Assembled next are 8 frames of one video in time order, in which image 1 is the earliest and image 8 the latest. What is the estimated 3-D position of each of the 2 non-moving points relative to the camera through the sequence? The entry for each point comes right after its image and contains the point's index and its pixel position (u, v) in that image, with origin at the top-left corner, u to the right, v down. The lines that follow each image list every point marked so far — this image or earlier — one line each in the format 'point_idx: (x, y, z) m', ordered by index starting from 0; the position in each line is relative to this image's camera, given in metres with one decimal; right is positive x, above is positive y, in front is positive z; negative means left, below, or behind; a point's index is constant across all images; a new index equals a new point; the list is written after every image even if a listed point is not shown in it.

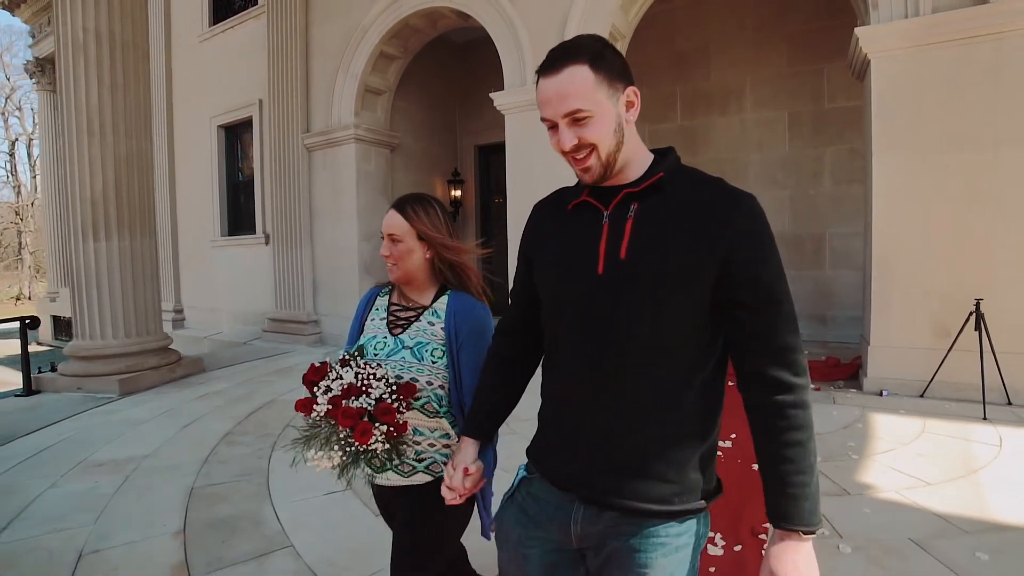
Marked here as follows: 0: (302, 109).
0: (-3.5, +3.0, +9.5) m
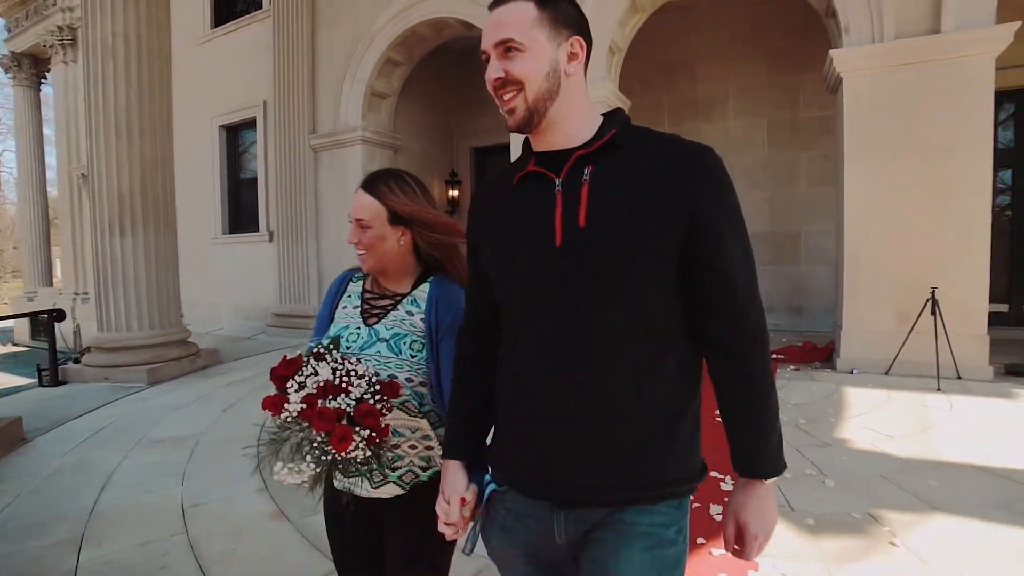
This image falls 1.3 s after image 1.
0: (-3.6, +3.1, +9.9) m
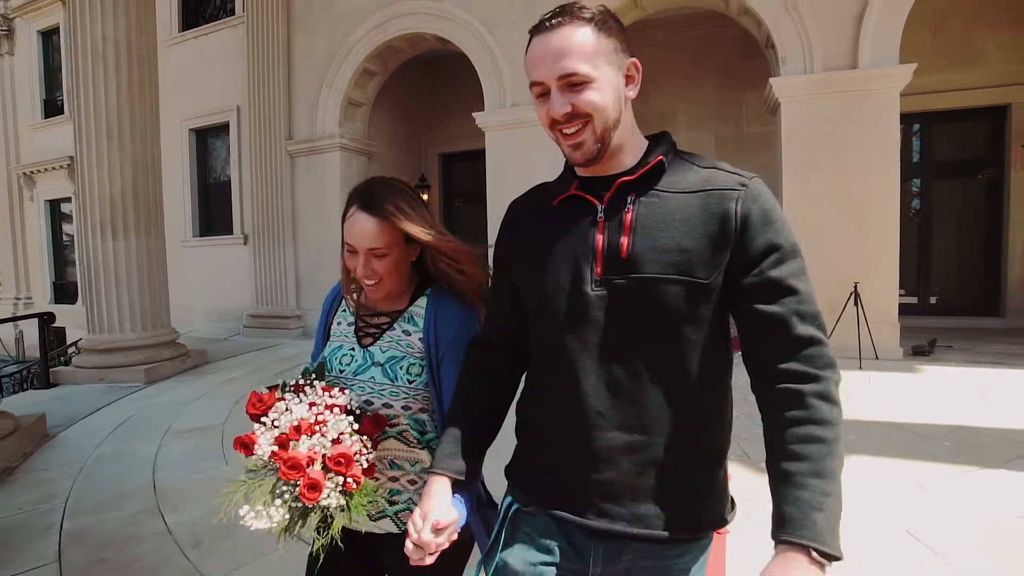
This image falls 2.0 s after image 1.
0: (-4.1, +3.1, +10.2) m
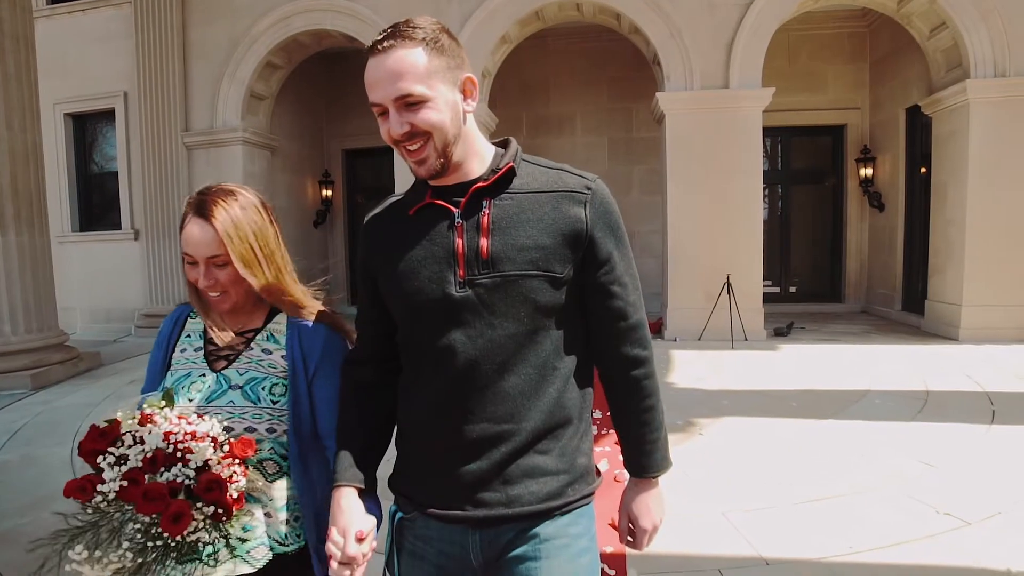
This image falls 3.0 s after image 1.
0: (-5.7, +3.1, +9.7) m
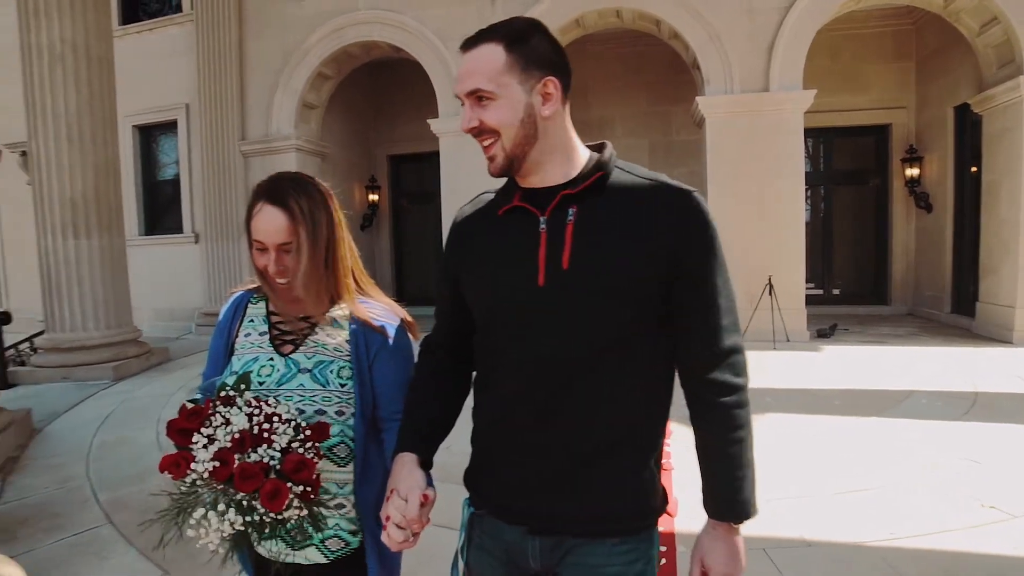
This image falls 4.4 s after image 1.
0: (-5.0, +3.1, +10.3) m
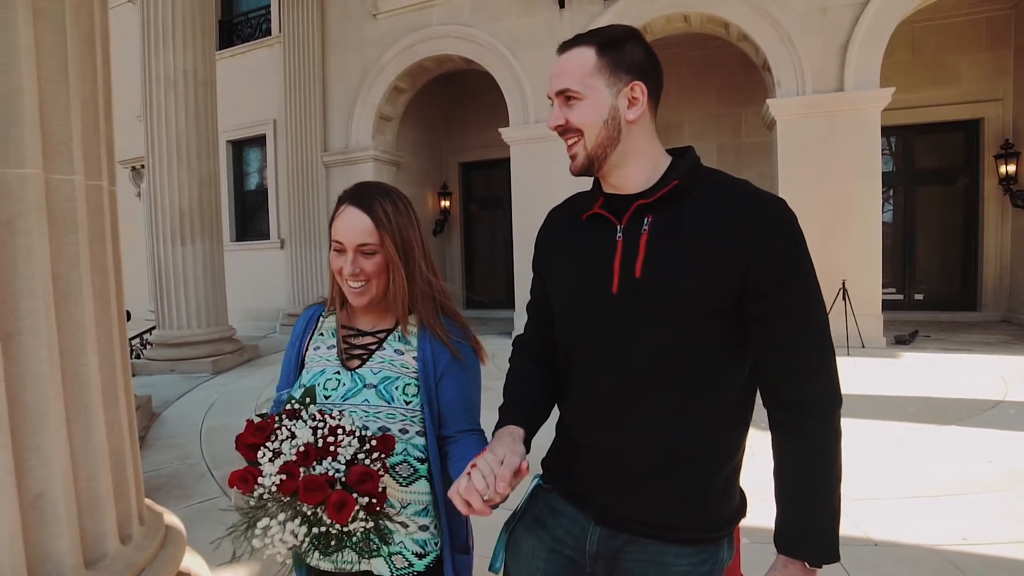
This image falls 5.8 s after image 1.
0: (-3.8, +3.1, +11.0) m
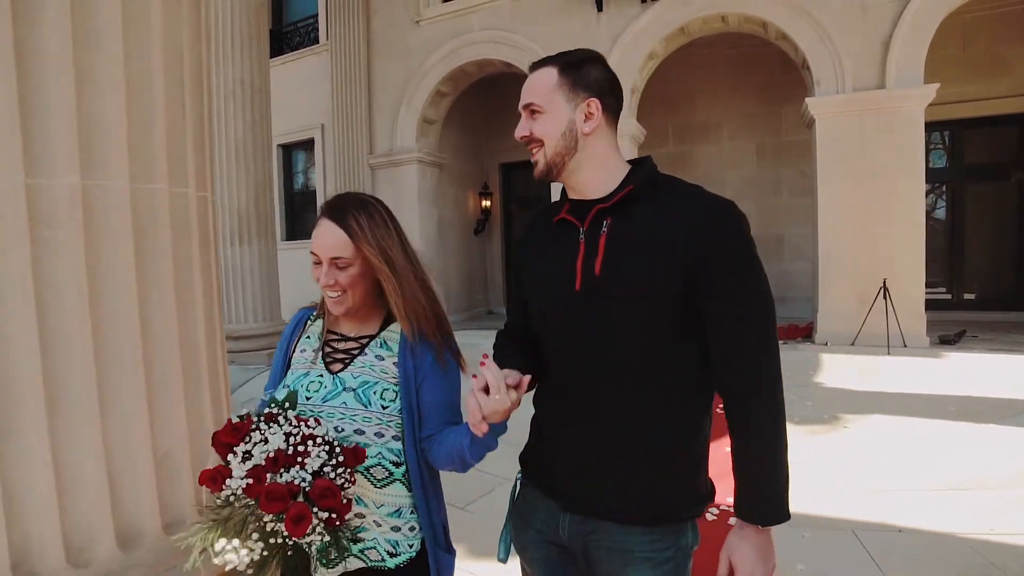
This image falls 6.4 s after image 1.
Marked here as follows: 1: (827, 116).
0: (-3.0, +3.1, +11.5) m
1: (+4.4, +2.4, +7.9) m
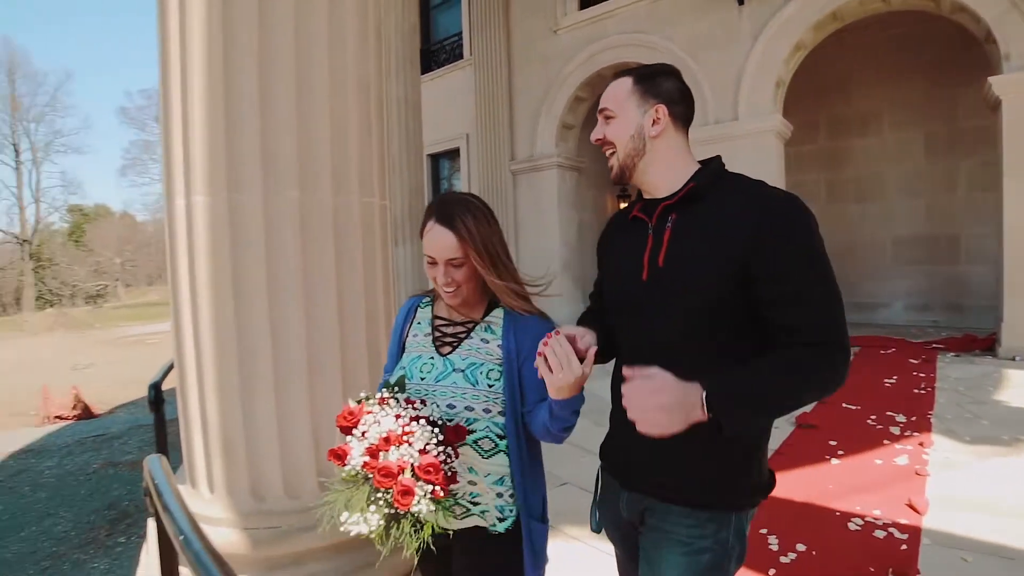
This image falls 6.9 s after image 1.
0: (-0.2, +3.1, +12.1) m
1: (+6.2, +2.3, +6.9) m
